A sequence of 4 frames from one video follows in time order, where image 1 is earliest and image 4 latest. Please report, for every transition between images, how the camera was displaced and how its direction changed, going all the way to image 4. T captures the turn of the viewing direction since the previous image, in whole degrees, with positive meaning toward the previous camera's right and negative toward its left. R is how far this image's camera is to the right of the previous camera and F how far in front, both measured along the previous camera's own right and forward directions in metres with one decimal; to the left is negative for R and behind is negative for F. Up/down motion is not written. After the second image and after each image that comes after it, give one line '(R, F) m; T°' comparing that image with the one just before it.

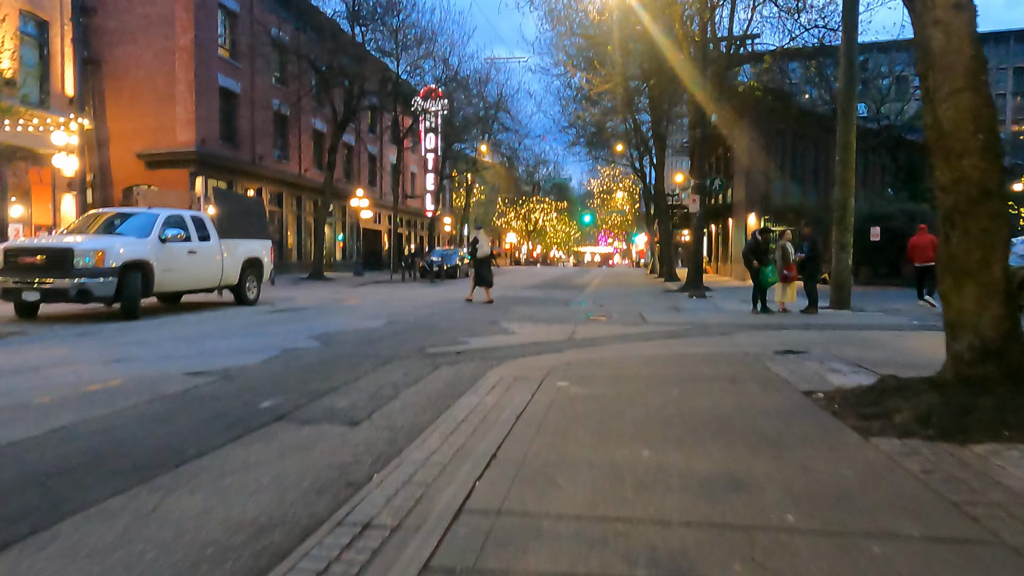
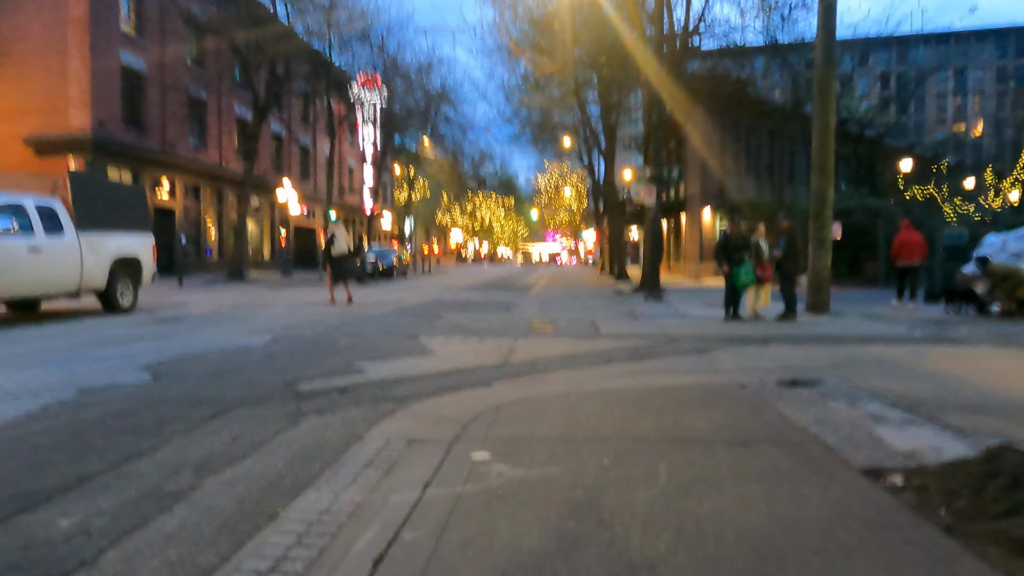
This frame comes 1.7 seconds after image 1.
(+0.4, +2.5) m; +4°
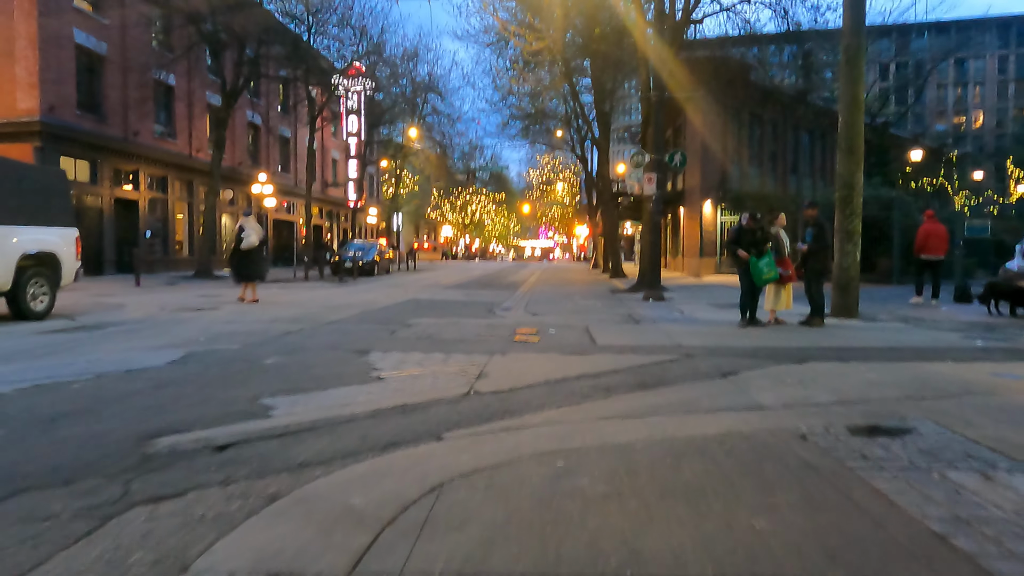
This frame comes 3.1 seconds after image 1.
(+0.2, +2.0) m; +1°
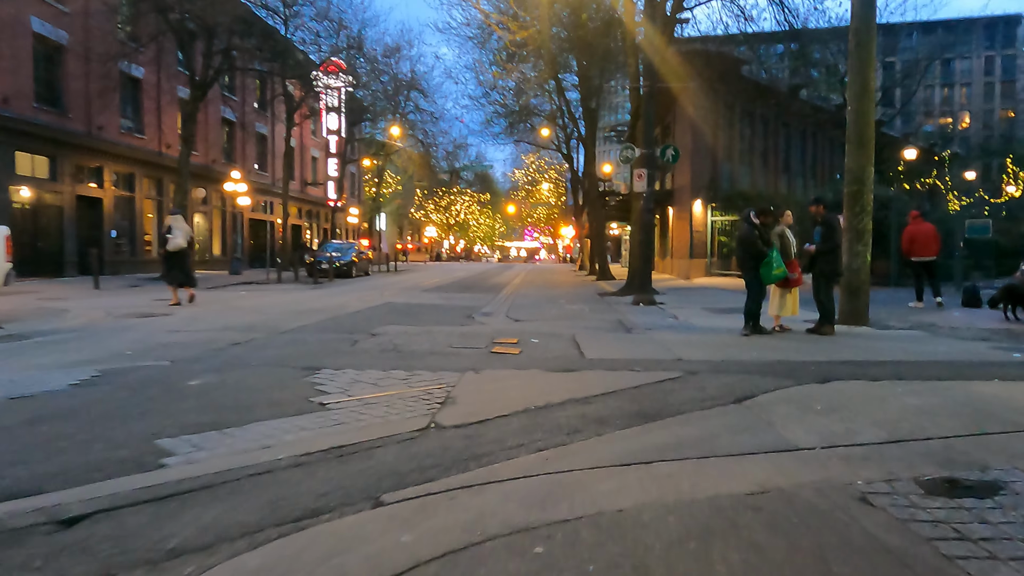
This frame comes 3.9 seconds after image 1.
(+0.1, +1.2) m; +1°
